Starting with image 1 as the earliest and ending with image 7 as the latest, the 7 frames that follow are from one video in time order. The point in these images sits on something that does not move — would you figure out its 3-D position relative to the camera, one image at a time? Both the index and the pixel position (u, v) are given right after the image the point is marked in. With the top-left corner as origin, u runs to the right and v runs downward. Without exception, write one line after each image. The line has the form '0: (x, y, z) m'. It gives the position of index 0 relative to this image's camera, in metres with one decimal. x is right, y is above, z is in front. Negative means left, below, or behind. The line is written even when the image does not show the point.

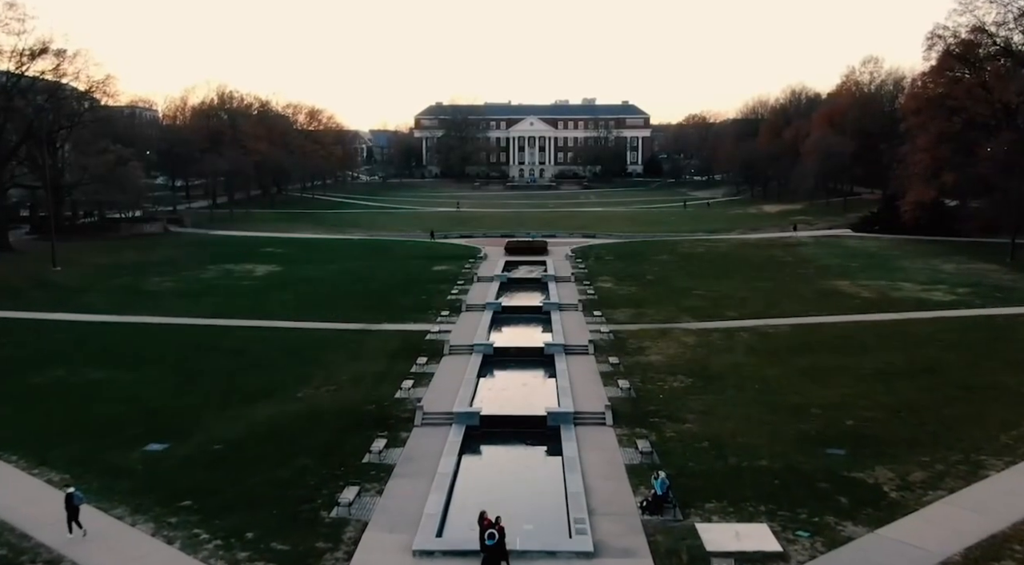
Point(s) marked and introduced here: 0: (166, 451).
0: (-9.2, -4.5, +19.1) m
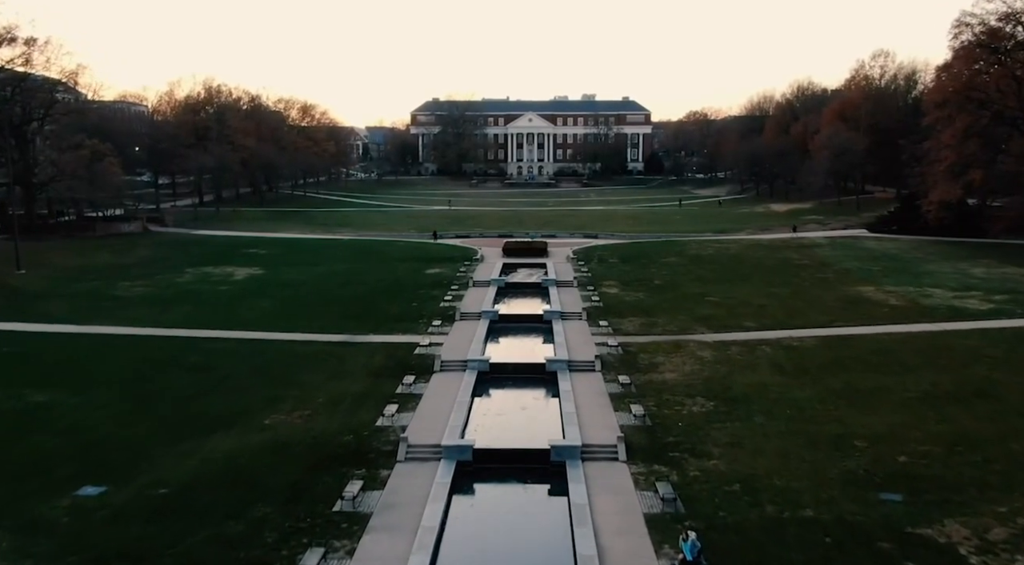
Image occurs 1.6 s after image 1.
0: (-9.2, -4.8, +16.2) m
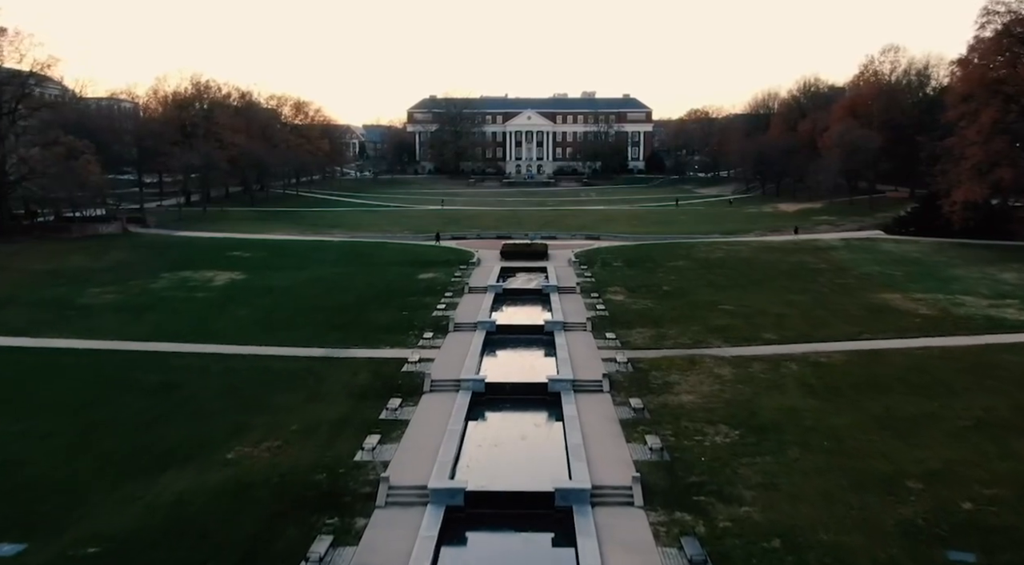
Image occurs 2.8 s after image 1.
0: (-9.3, -5.2, +13.5) m
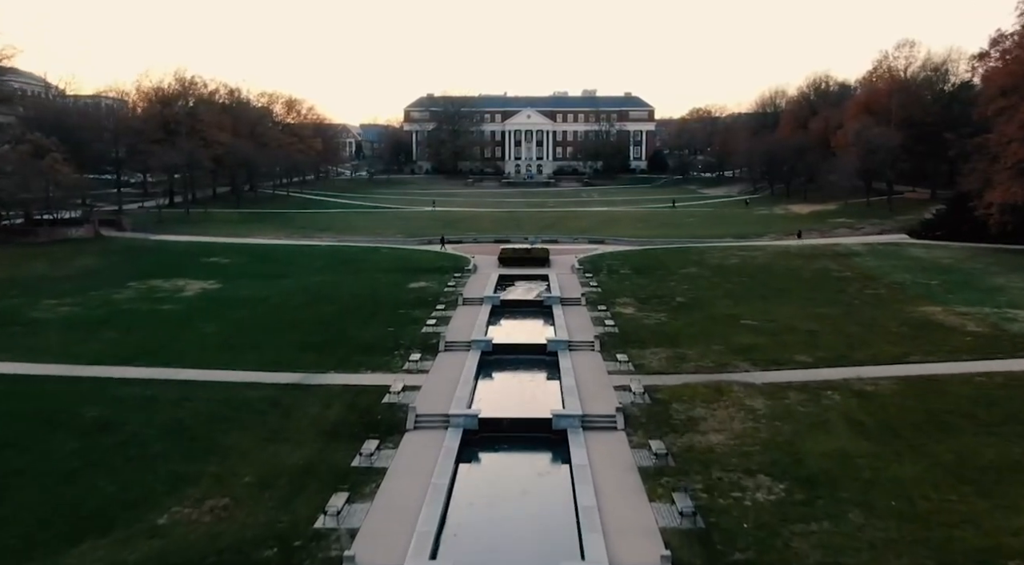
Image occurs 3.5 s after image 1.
0: (-9.3, -5.7, +10.0) m
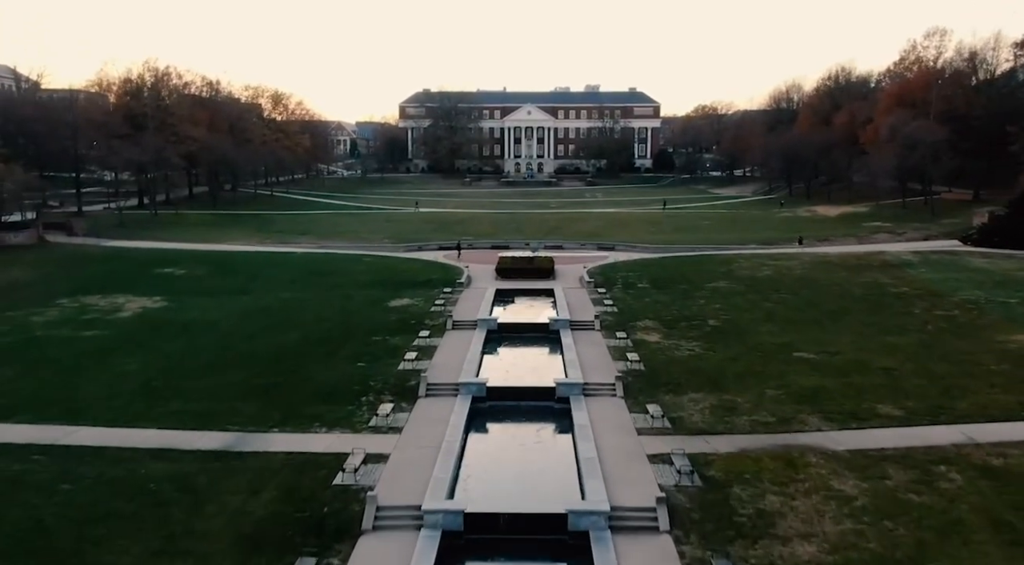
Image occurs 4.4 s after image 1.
0: (-9.3, -6.5, +4.2) m
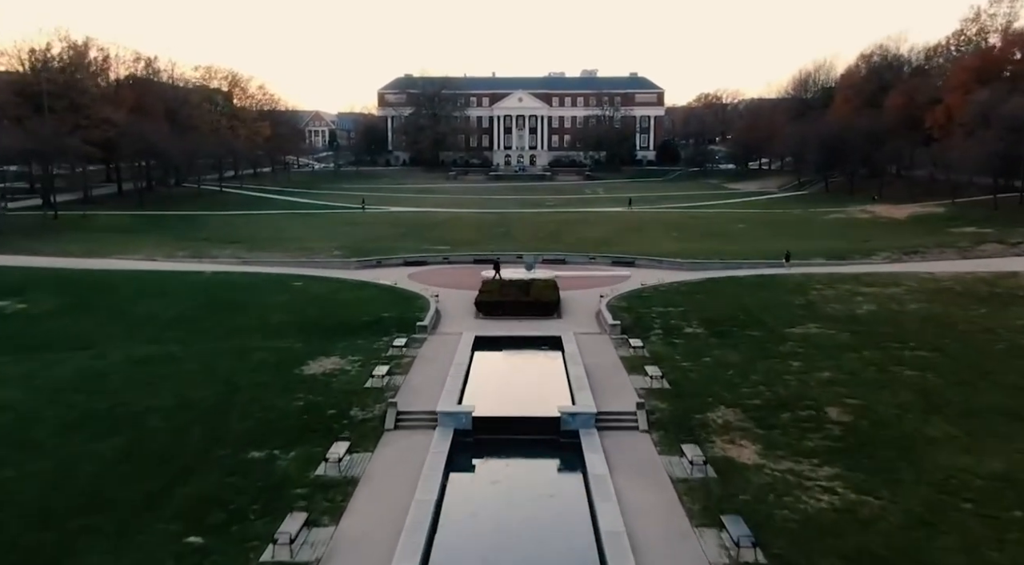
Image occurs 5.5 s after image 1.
0: (-9.4, -8.3, -7.8) m
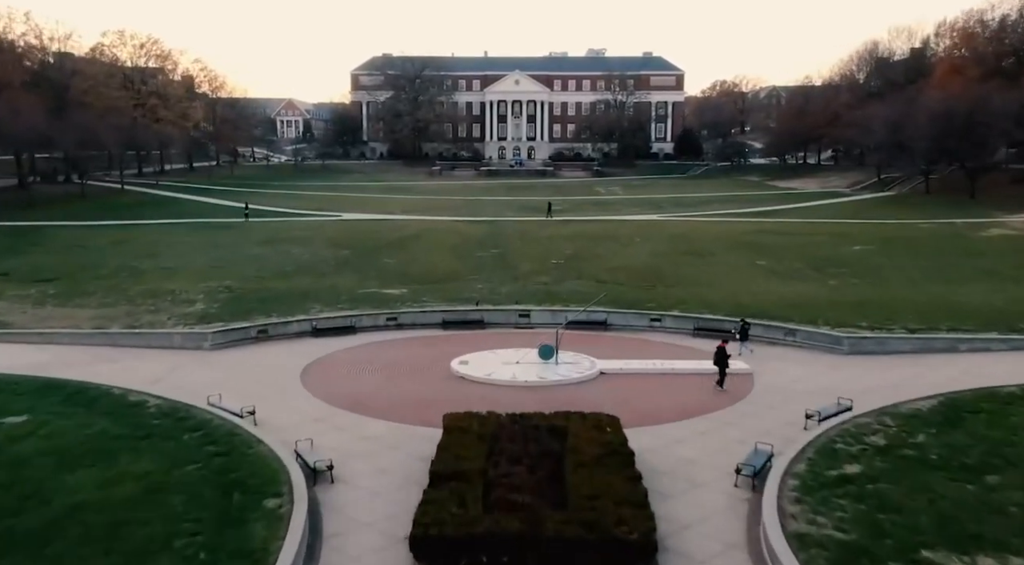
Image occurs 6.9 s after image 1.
0: (-9.0, -11.0, -25.7) m
